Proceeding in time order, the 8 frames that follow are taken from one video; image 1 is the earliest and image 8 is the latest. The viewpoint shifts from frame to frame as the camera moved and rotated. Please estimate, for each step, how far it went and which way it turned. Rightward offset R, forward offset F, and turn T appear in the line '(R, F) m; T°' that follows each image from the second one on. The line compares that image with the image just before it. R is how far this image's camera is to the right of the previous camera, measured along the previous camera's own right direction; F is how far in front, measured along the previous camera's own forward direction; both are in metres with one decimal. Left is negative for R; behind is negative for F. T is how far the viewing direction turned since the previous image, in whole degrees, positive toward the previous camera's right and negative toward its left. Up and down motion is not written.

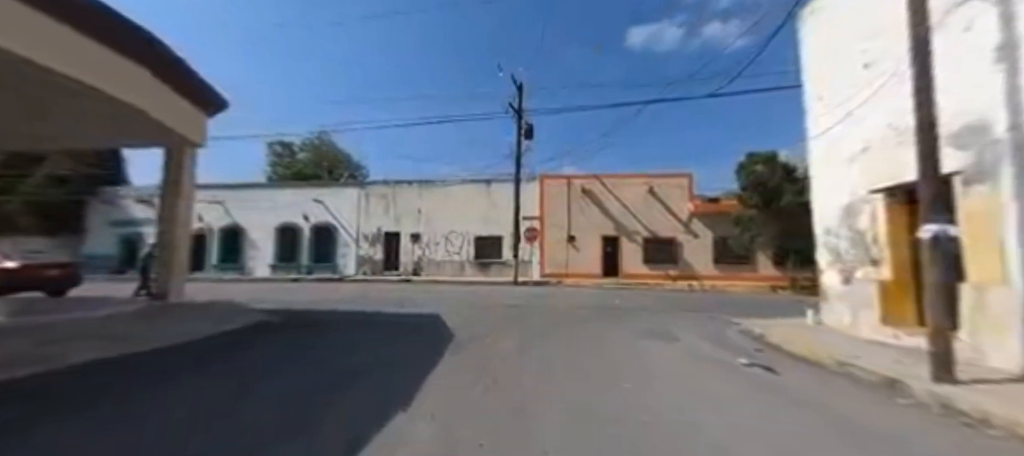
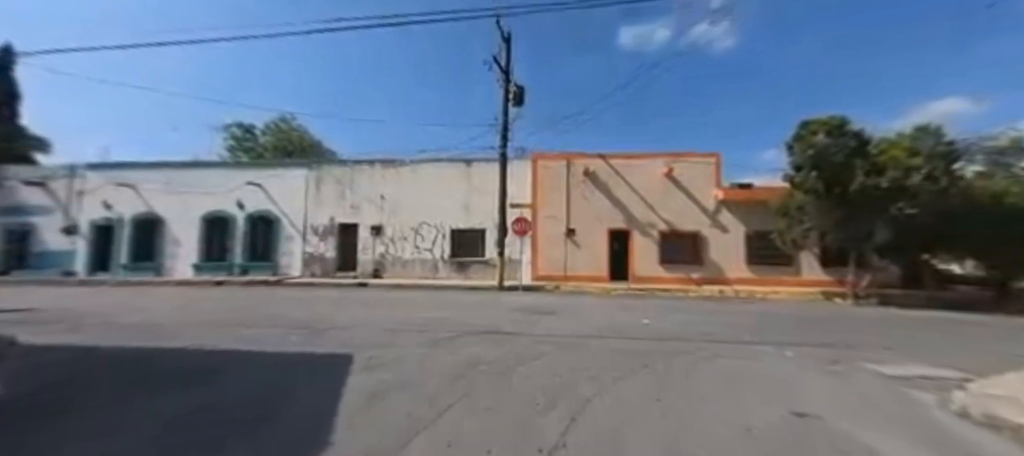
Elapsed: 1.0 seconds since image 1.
(+0.3, +5.0) m; +1°
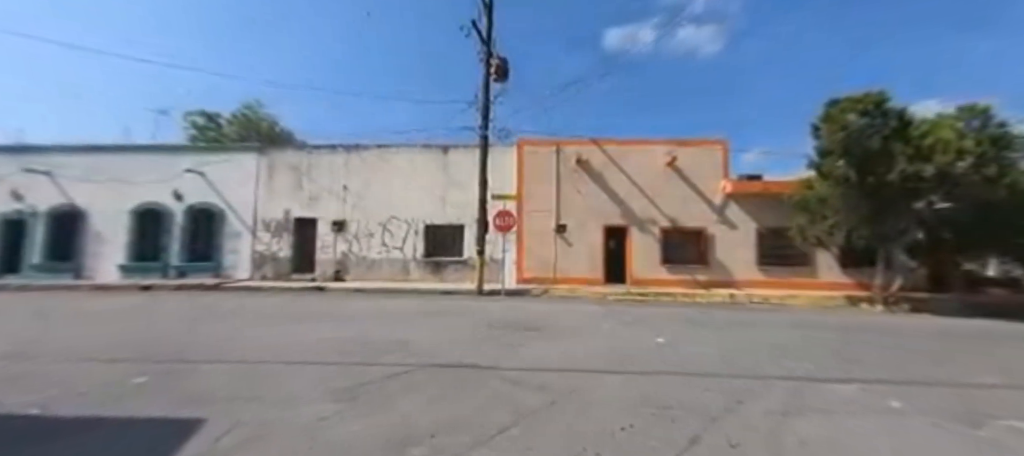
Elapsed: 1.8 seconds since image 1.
(+0.3, +2.5) m; +2°
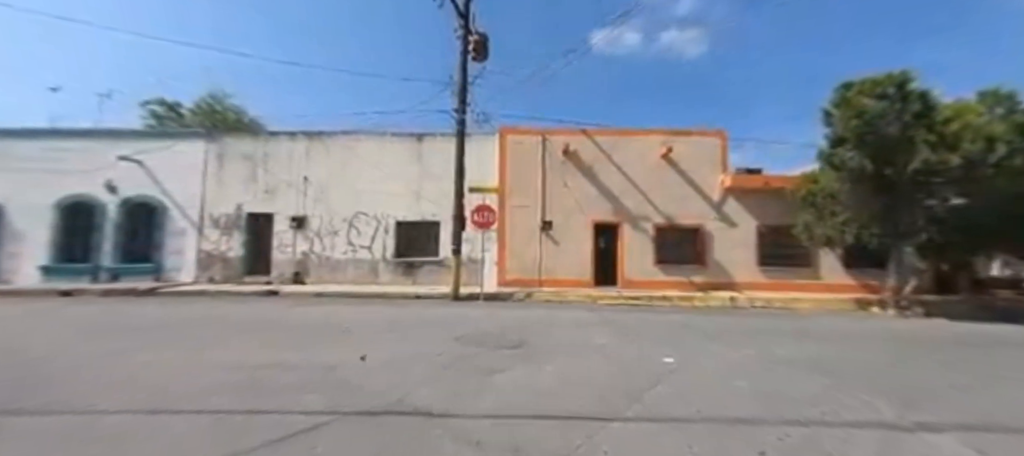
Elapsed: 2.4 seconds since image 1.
(+0.2, +1.7) m; +2°
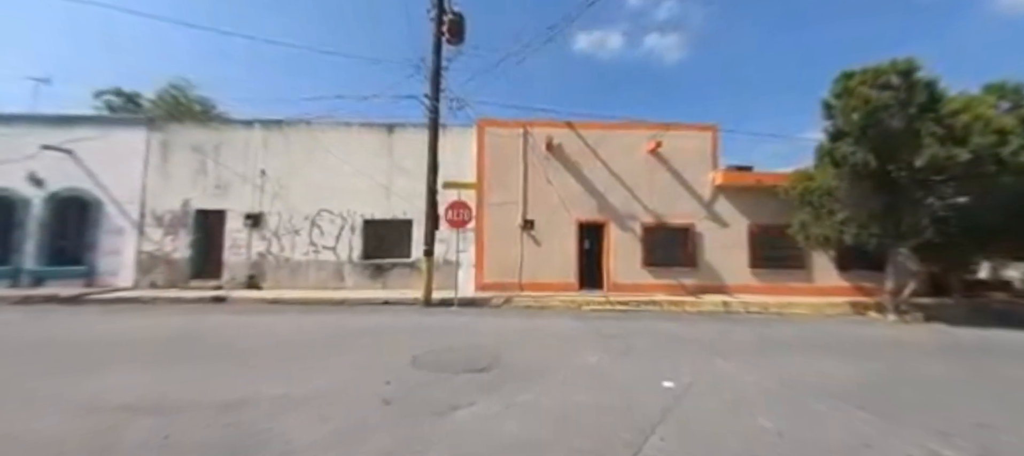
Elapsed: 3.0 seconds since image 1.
(+0.2, +1.2) m; +2°
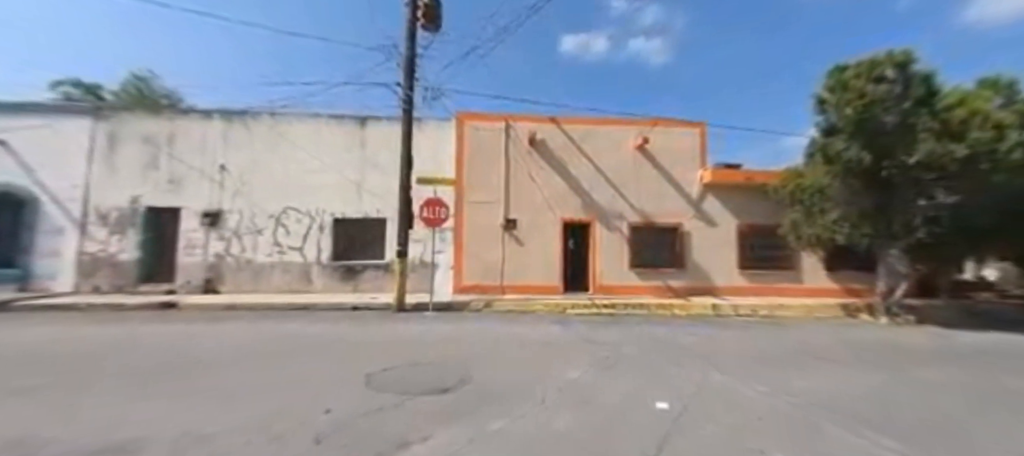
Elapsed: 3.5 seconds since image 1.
(+0.2, +0.8) m; +2°
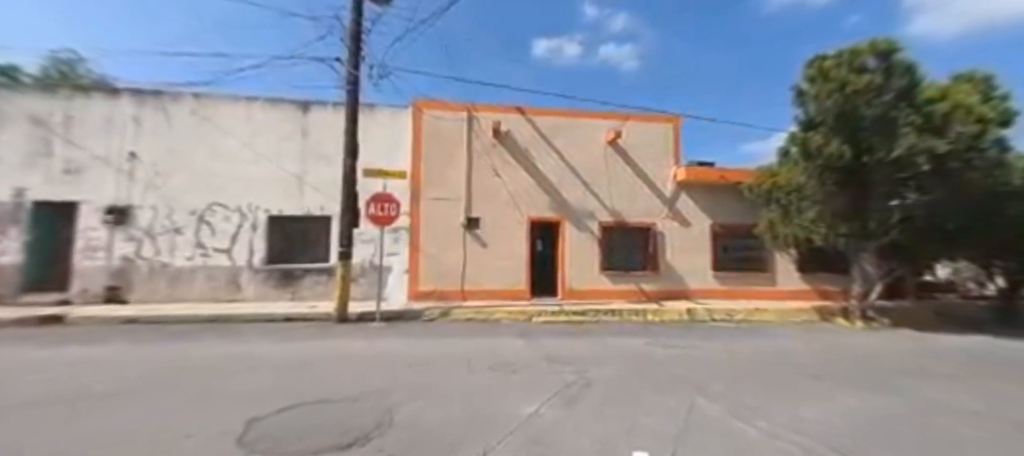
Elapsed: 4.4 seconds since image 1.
(+0.4, +1.2) m; +4°
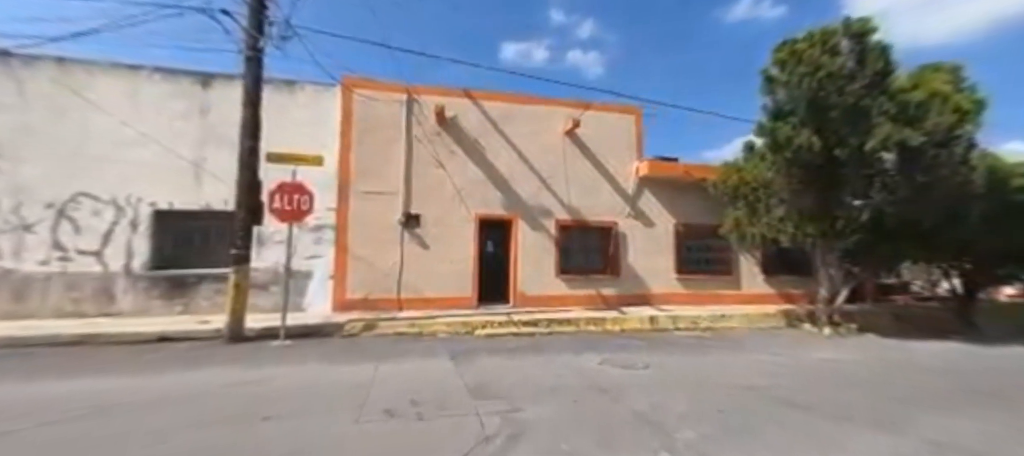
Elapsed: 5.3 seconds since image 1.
(+0.7, +1.5) m; +5°
